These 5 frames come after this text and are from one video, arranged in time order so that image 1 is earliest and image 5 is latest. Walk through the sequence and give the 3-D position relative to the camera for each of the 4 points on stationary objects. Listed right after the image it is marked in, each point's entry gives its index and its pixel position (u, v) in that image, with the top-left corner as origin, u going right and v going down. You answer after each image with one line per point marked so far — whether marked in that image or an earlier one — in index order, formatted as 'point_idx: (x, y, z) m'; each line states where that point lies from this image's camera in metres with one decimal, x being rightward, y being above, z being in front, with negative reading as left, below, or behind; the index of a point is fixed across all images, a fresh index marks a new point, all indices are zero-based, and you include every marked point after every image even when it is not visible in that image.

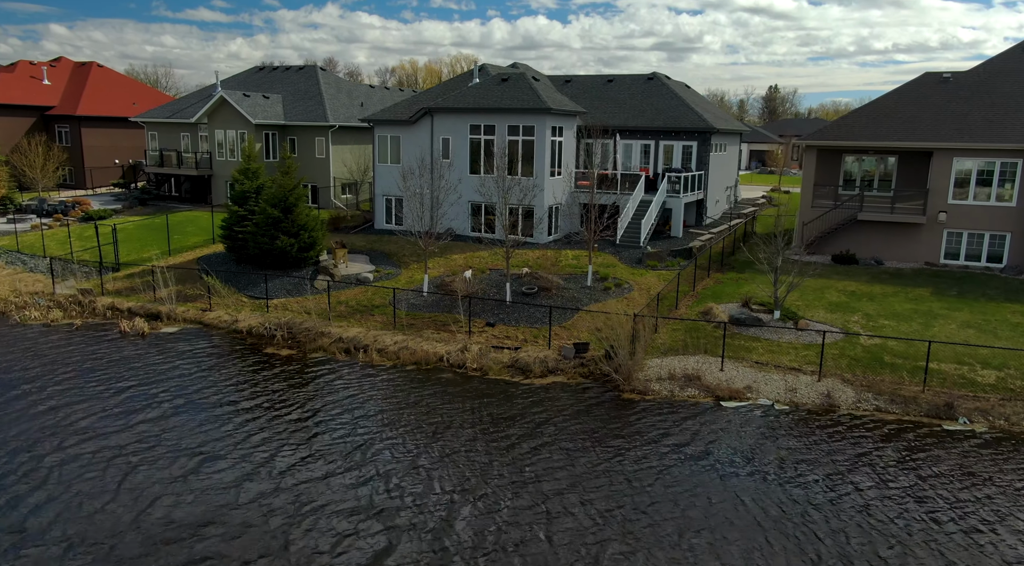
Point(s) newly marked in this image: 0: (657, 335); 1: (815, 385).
0: (+4.0, -1.5, +20.0) m
1: (+7.2, -2.4, +17.1) m
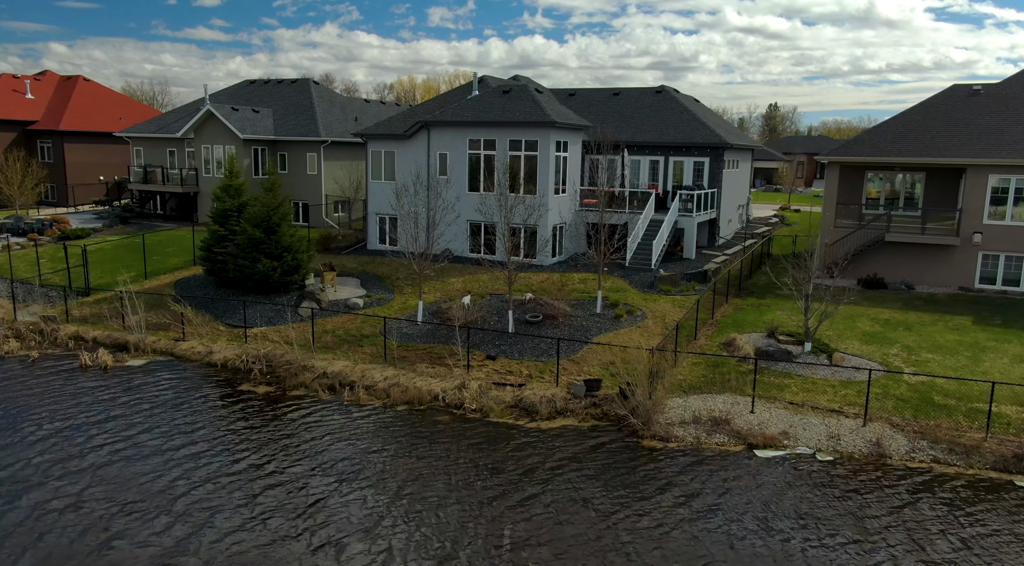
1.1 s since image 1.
0: (+4.1, -2.2, +18.0) m
1: (+7.3, -3.1, +15.1) m
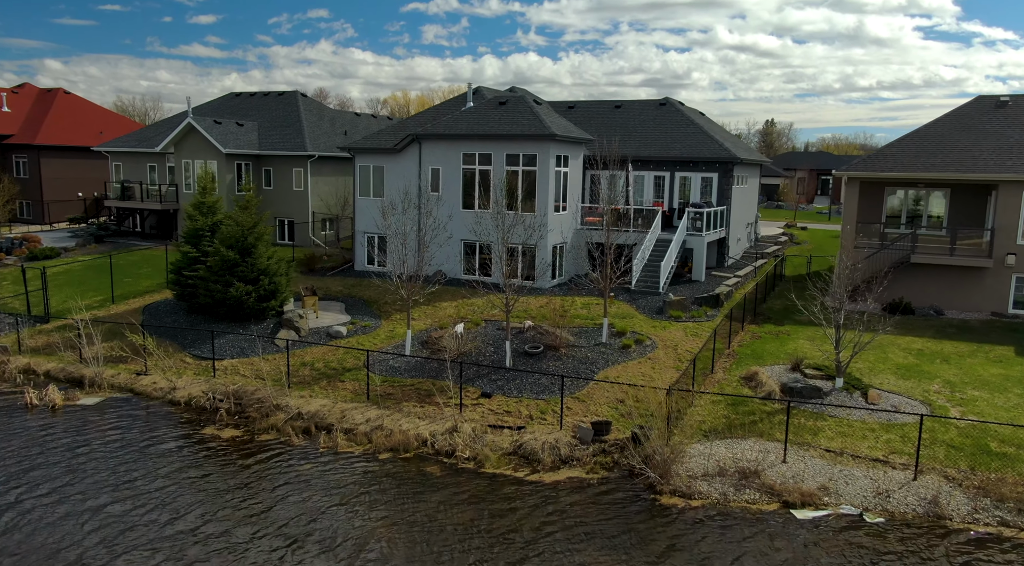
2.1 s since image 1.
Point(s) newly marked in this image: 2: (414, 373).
0: (+4.1, -2.9, +16.0) m
1: (+7.3, -3.7, +13.1) m
2: (-2.5, -2.3, +18.3) m
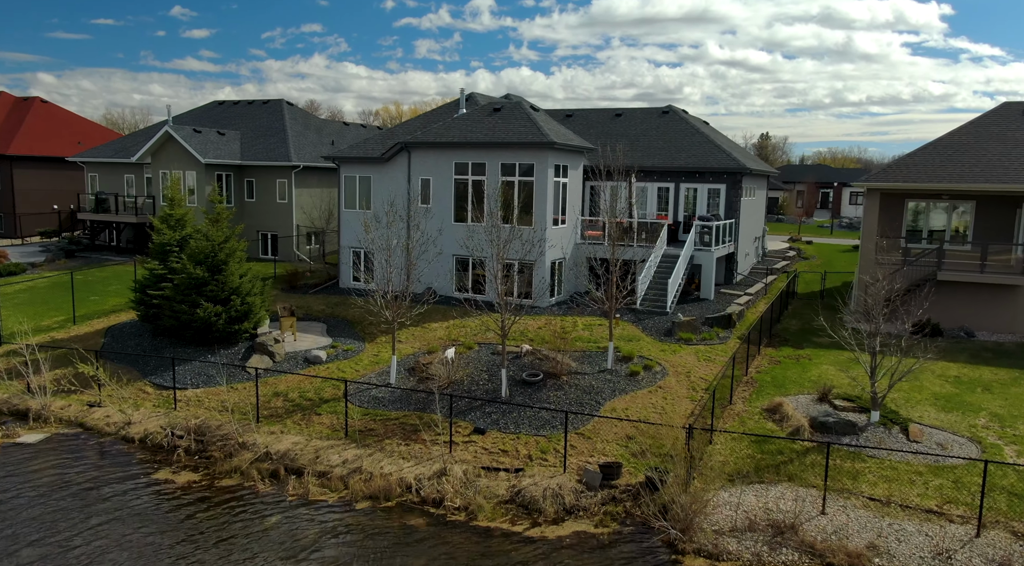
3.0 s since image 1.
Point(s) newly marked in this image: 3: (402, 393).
0: (+4.0, -3.3, +14.1) m
1: (+7.3, -4.1, +11.3) m
2: (-2.6, -2.8, +16.3) m
3: (-2.6, -2.6, +16.9) m
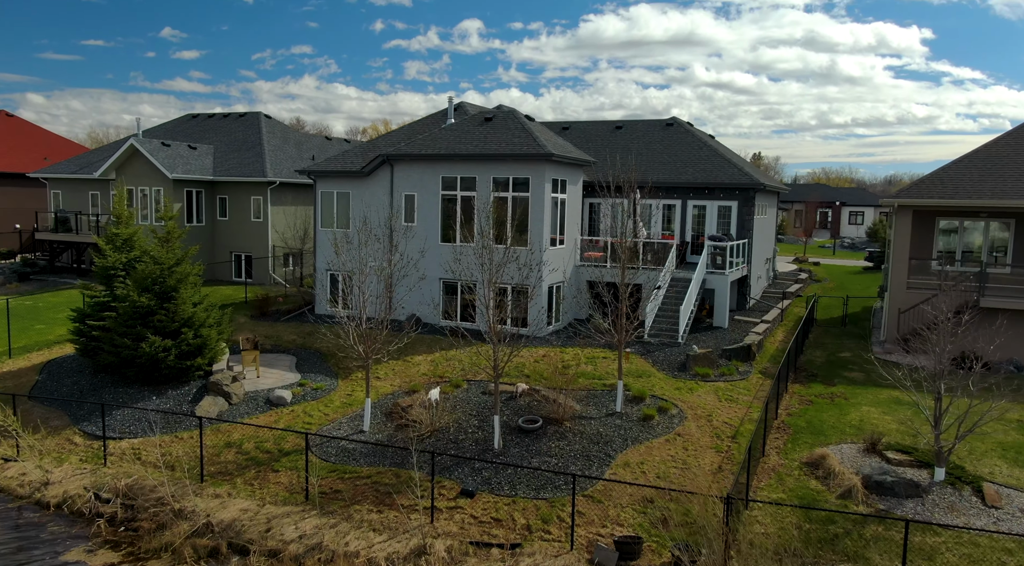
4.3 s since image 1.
0: (+3.9, -3.8, +11.6) m
1: (+7.2, -4.5, +8.8) m
2: (-2.7, -3.4, +13.7) m
3: (-2.7, -3.2, +14.2) m
